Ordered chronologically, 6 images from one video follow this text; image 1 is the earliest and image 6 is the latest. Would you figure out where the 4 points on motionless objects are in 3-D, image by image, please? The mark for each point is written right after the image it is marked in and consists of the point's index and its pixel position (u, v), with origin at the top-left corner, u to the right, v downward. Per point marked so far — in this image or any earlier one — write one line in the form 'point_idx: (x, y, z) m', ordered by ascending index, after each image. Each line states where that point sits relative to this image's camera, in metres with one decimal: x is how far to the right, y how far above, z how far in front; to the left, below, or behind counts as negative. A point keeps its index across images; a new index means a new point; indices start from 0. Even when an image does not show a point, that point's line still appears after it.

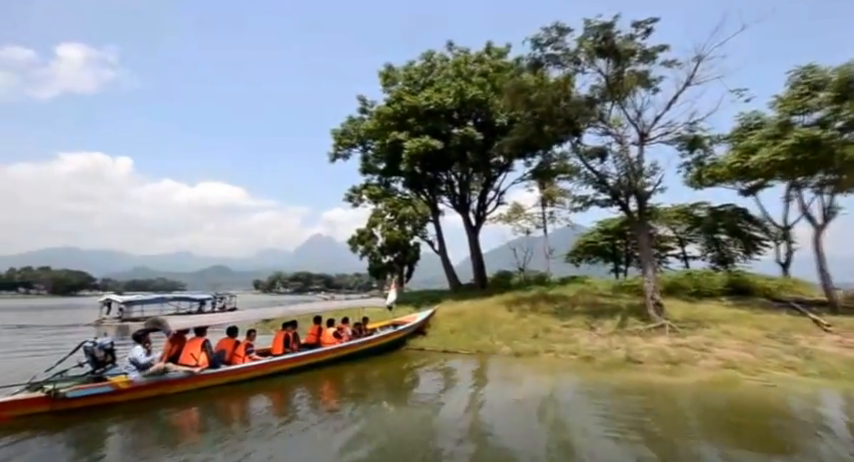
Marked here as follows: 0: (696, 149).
0: (+12.8, +3.9, +19.2) m
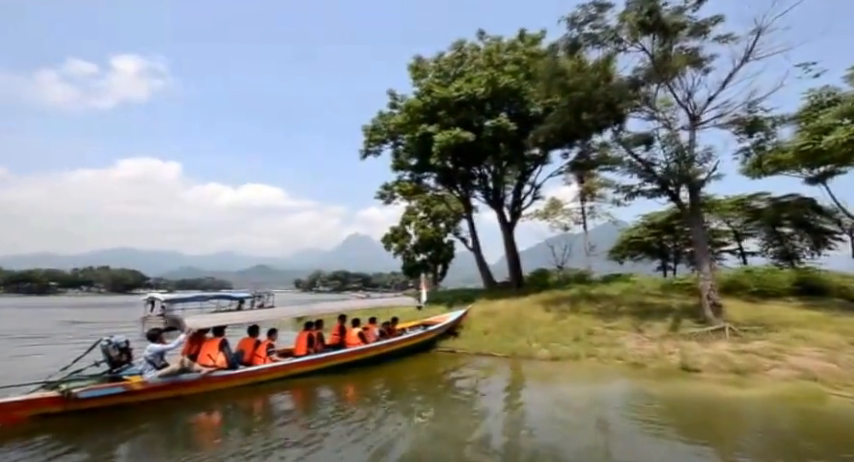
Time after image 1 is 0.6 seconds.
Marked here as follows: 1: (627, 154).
0: (+14.1, +4.2, +17.2) m
1: (+8.8, +3.3, +17.7) m
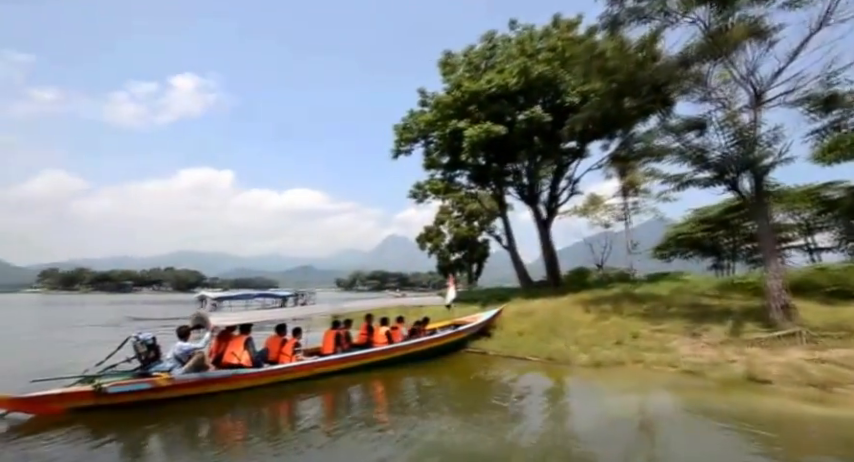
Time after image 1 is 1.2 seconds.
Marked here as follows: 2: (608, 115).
0: (+15.2, +4.5, +15.1) m
1: (+10.0, +3.6, +16.1) m
2: (+8.5, +5.5, +19.2) m
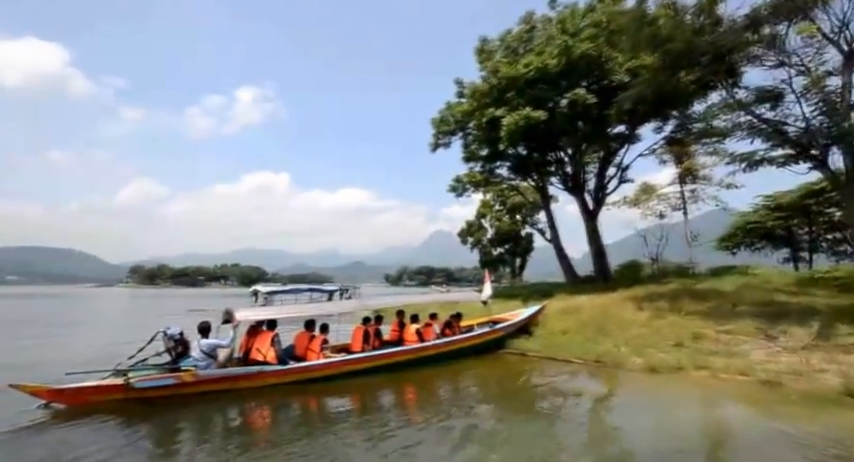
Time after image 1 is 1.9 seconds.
0: (+16.2, +5.1, +12.5) m
1: (+11.2, +4.0, +14.1) m
2: (+10.0, +6.0, +17.3) m
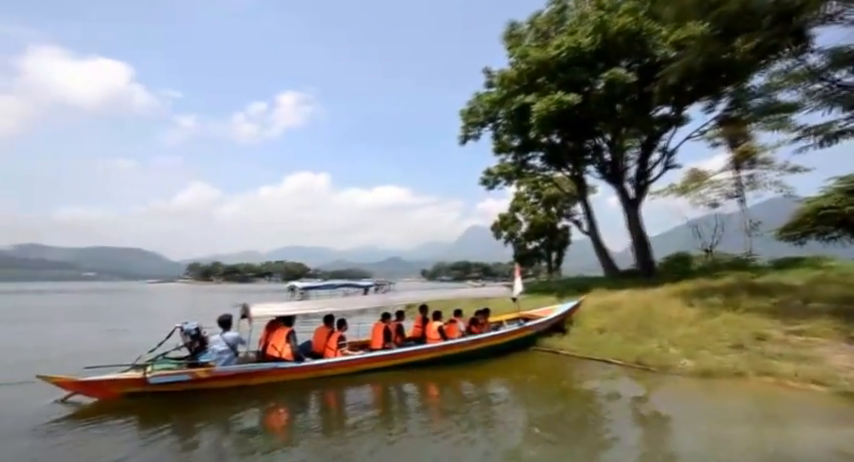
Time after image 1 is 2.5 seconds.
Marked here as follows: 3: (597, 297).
0: (+16.7, +5.5, +10.2) m
1: (+11.9, +4.5, +12.3) m
2: (+11.0, +6.5, +15.5) m
3: (+7.5, -2.9, +17.9) m
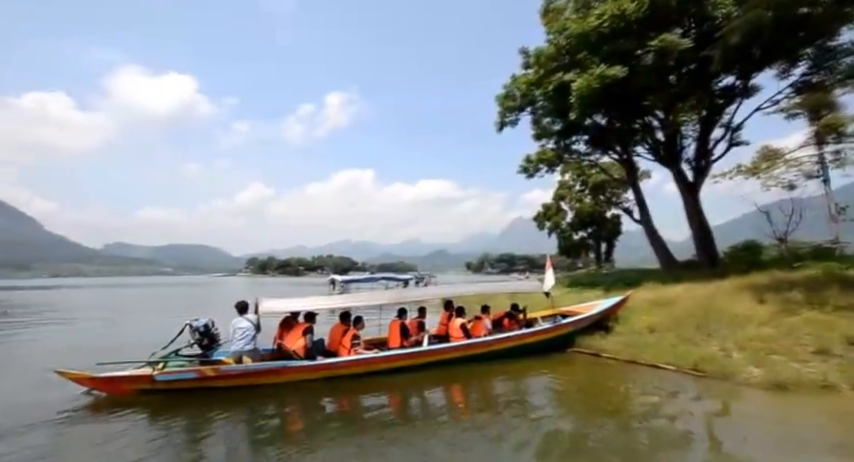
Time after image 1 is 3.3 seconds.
0: (+16.9, +6.1, +7.3) m
1: (+12.3, +5.0, +9.8) m
2: (+11.7, +7.0, +13.2) m
3: (+8.8, -2.4, +16.1) m
